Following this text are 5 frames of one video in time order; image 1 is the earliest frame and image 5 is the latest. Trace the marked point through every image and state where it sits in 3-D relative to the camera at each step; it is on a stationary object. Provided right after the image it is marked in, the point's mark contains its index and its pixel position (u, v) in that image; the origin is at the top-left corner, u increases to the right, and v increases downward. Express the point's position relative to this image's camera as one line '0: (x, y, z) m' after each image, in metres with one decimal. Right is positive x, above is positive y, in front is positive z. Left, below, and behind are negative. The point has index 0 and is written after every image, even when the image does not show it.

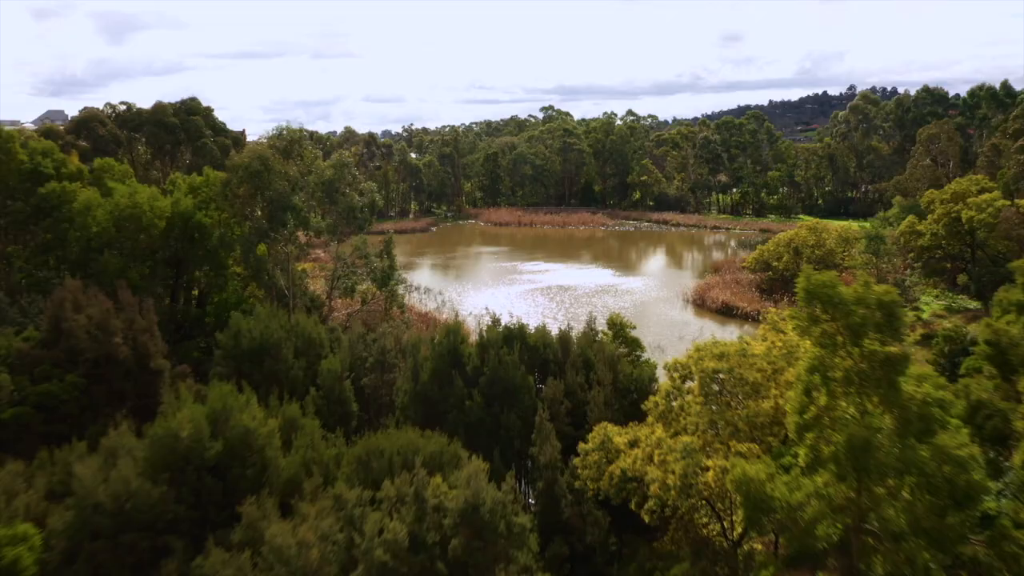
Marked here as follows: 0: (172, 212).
0: (-7.2, +1.6, +16.7) m
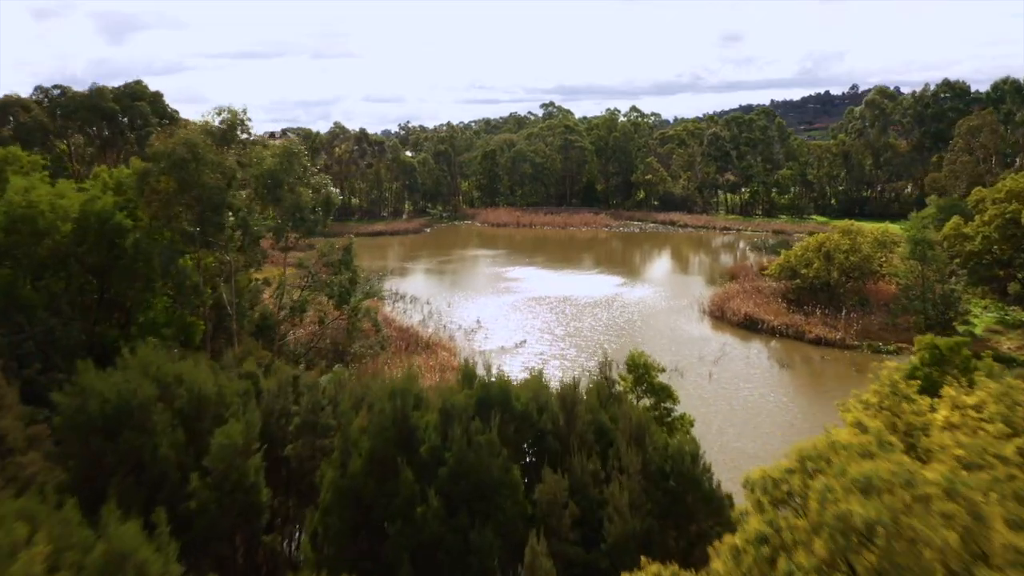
0: (-7.4, +1.3, +13.5) m
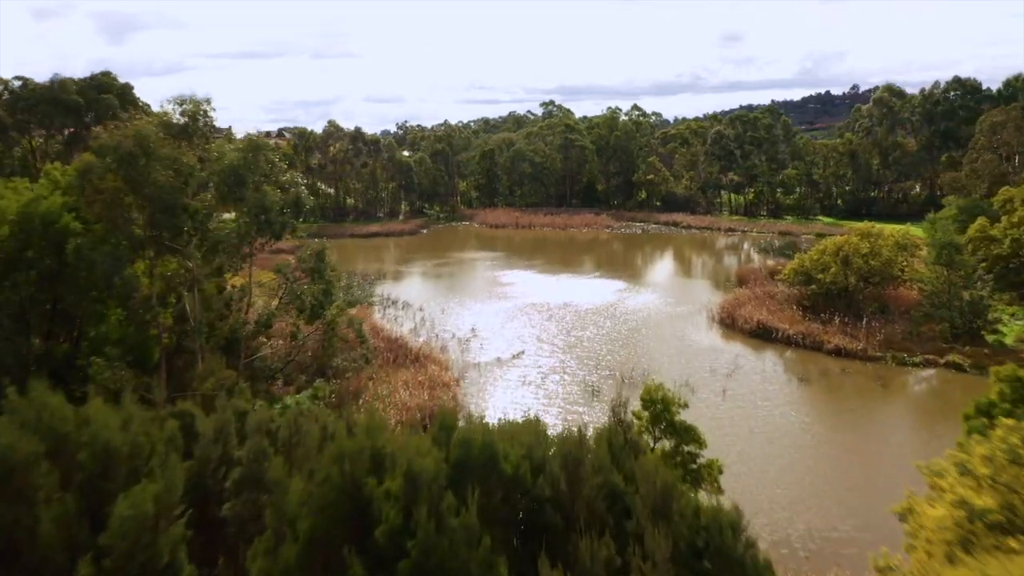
0: (-7.5, +1.1, +11.9) m
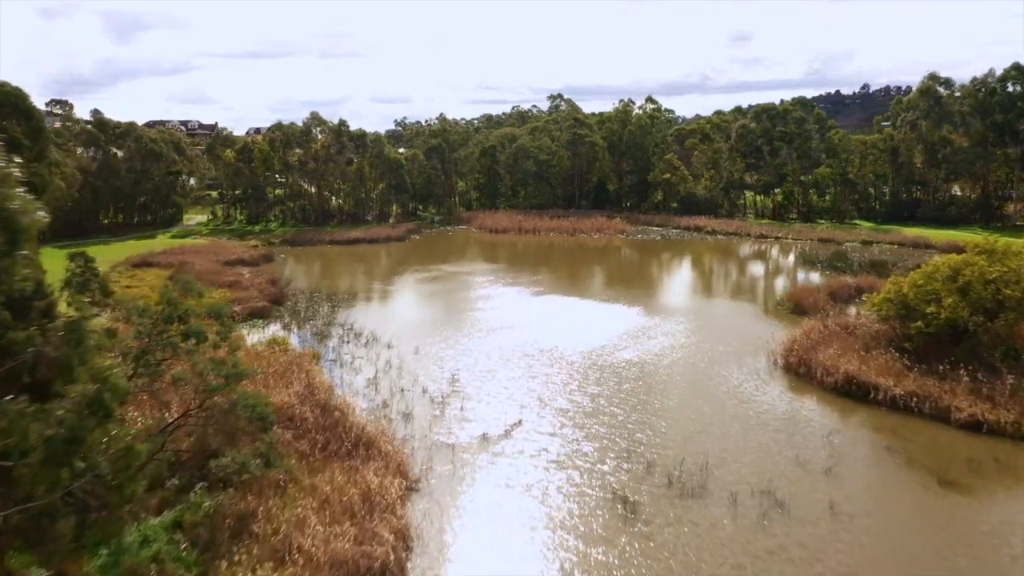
0: (-7.7, +0.3, +5.7) m
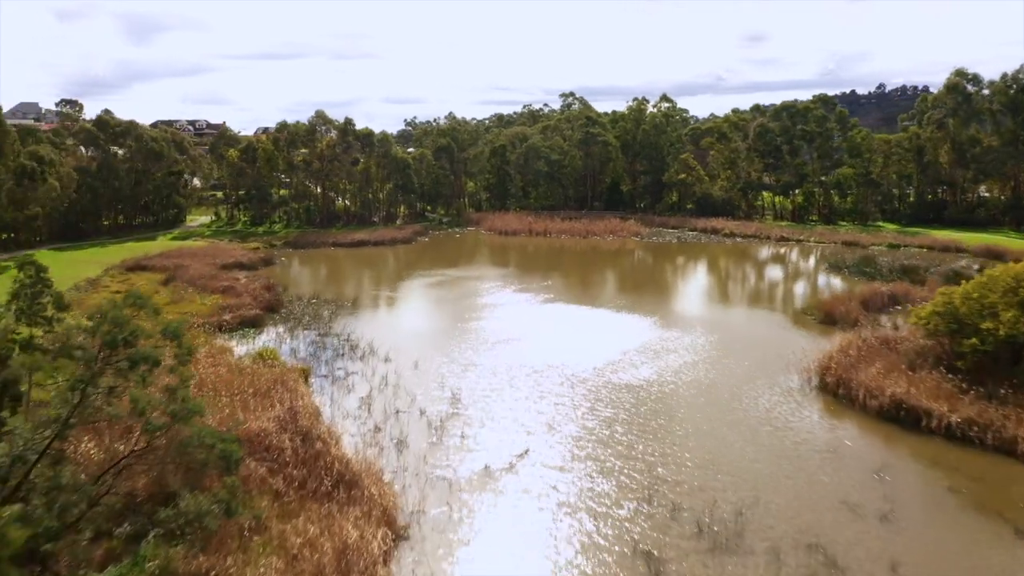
0: (-7.7, +0.1, +4.1) m
